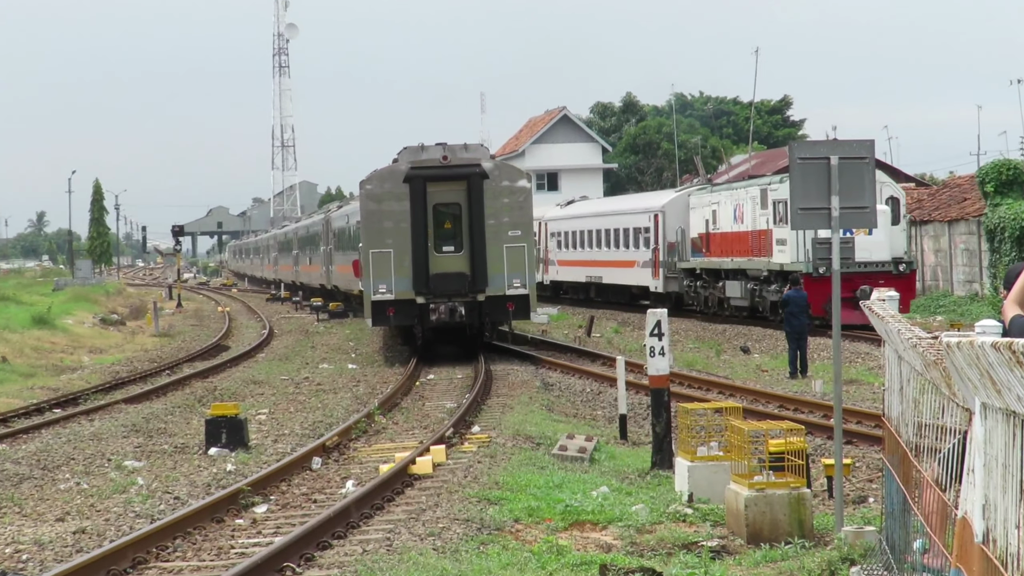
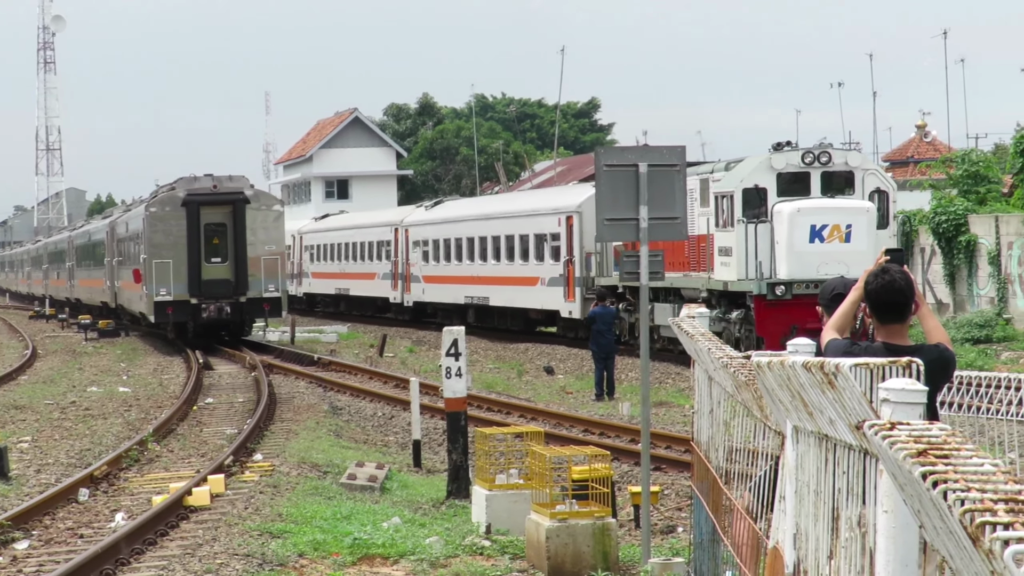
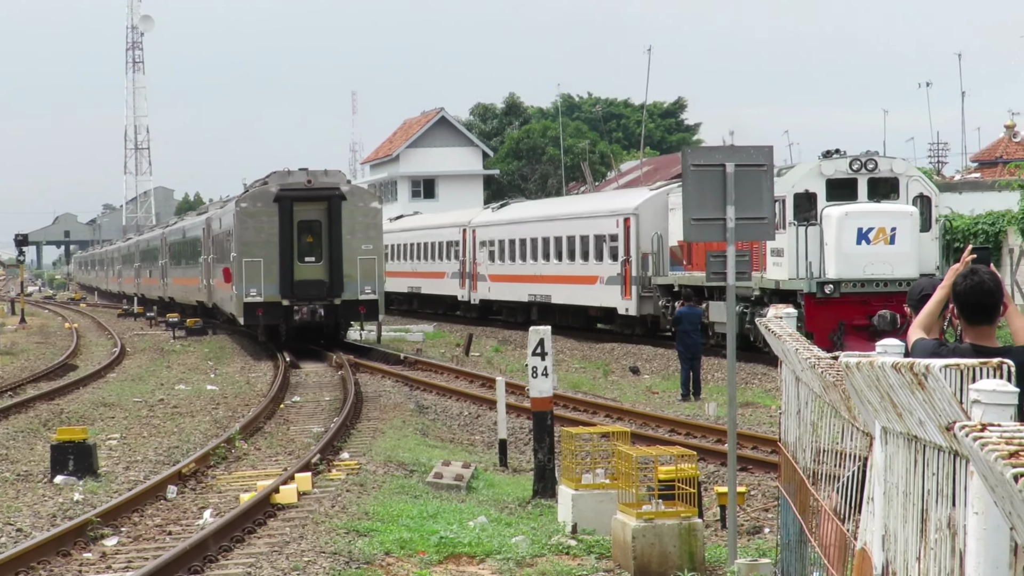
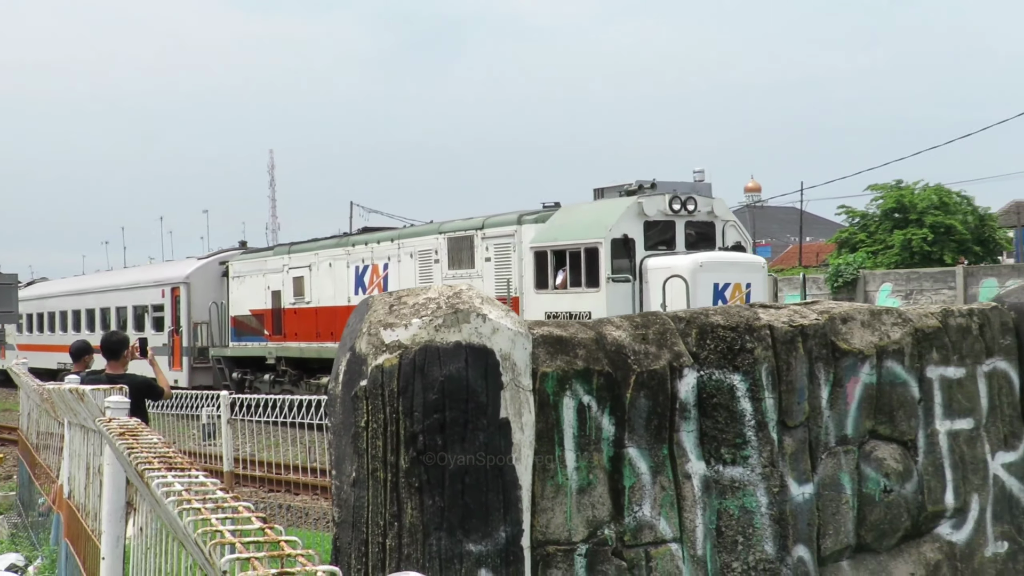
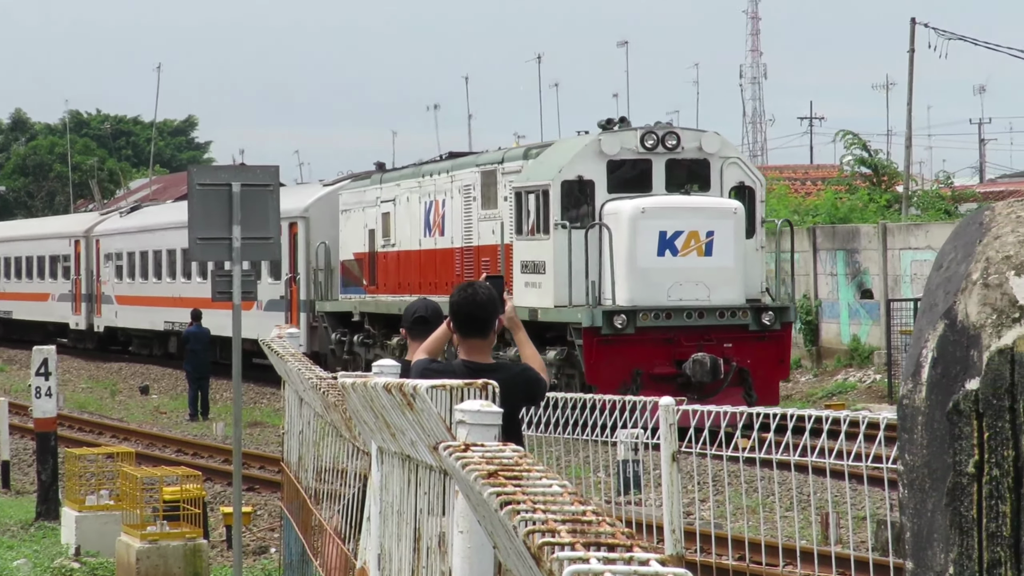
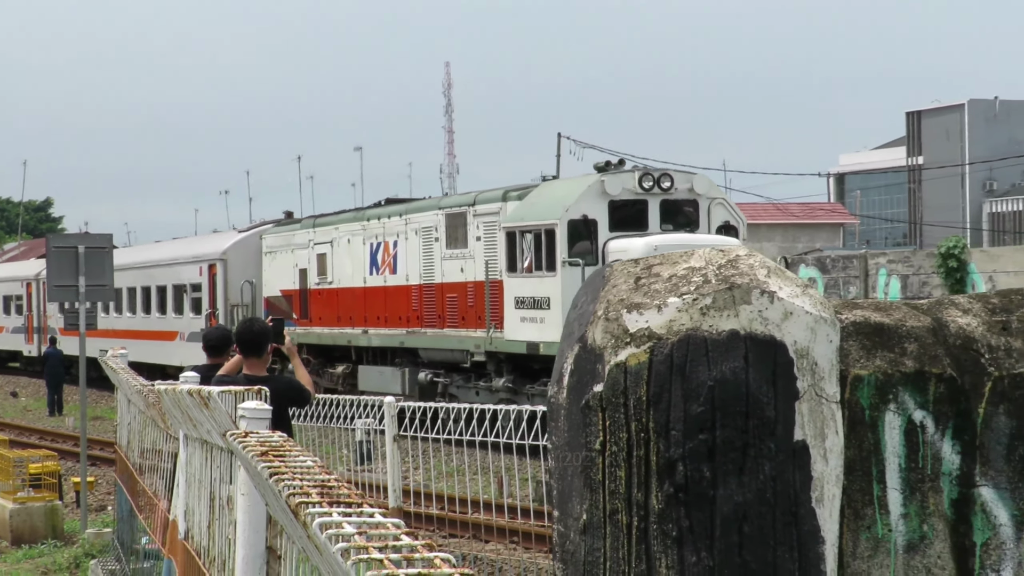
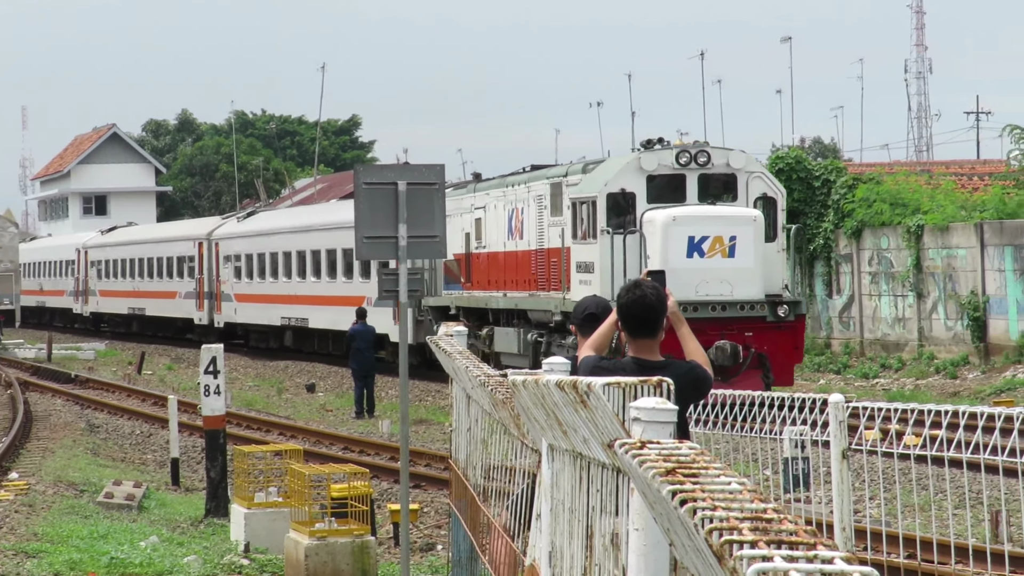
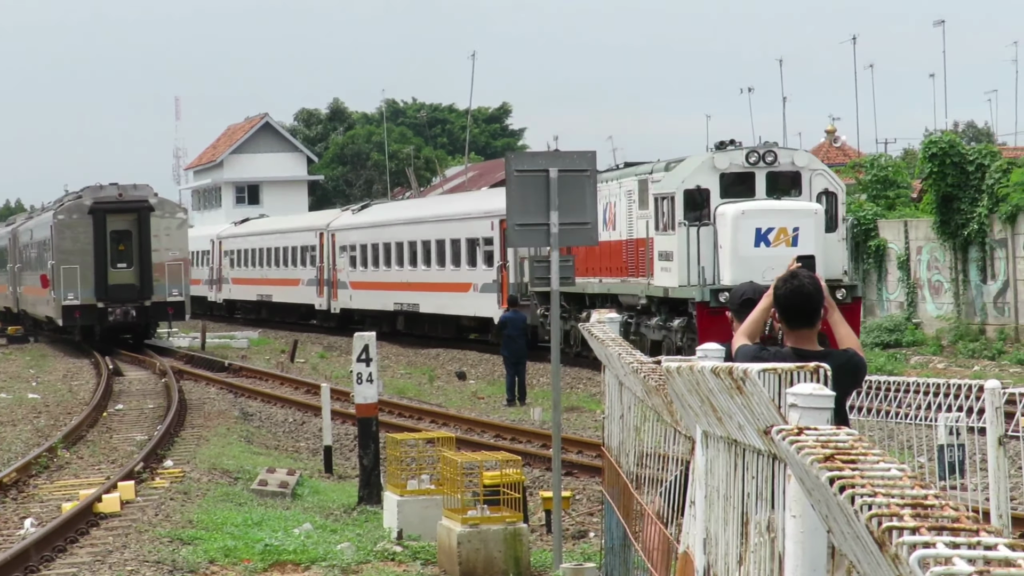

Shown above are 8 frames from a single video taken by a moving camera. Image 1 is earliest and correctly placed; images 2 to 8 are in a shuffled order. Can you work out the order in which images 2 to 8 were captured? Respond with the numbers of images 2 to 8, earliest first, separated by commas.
3, 2, 8, 7, 5, 6, 4
